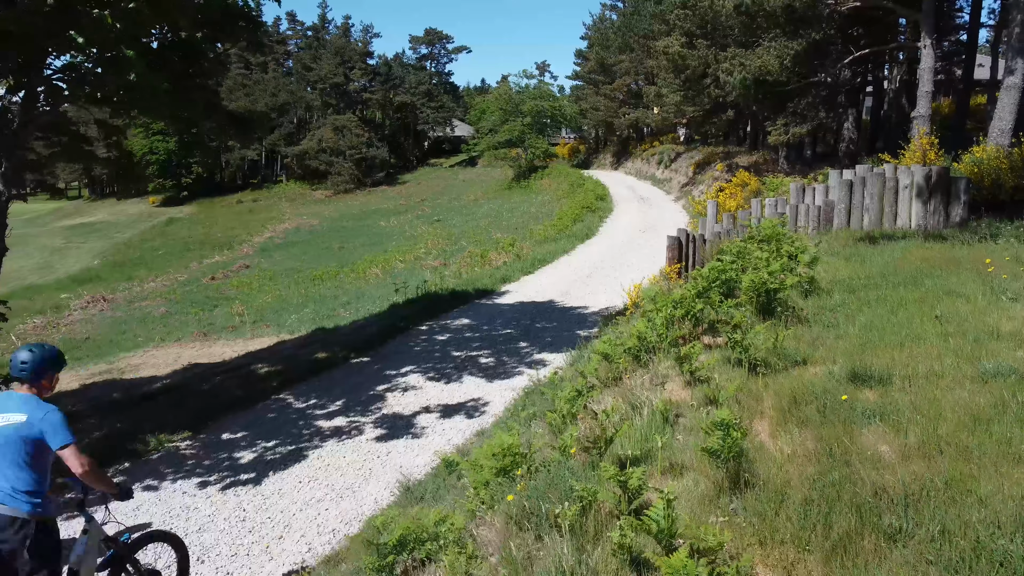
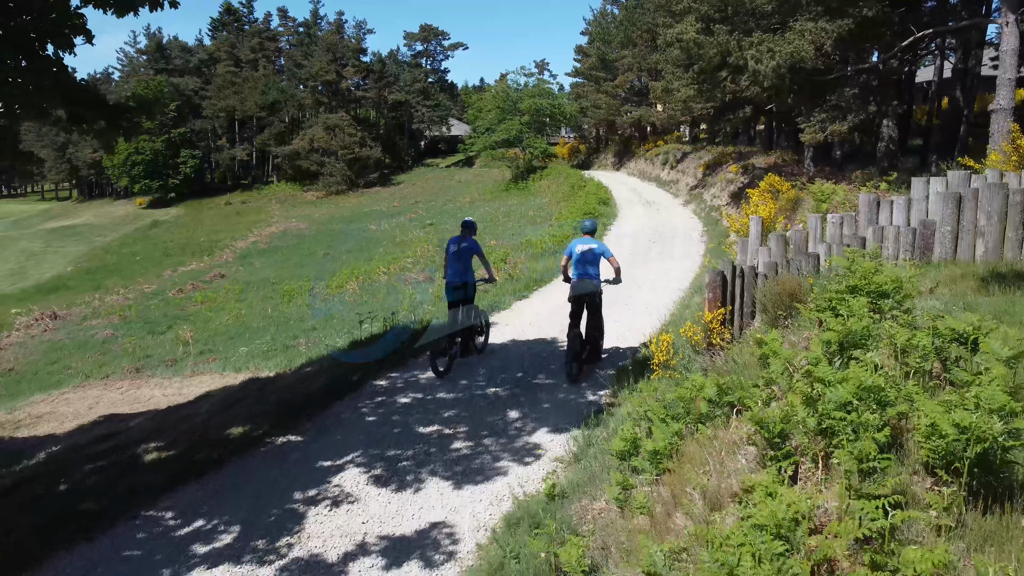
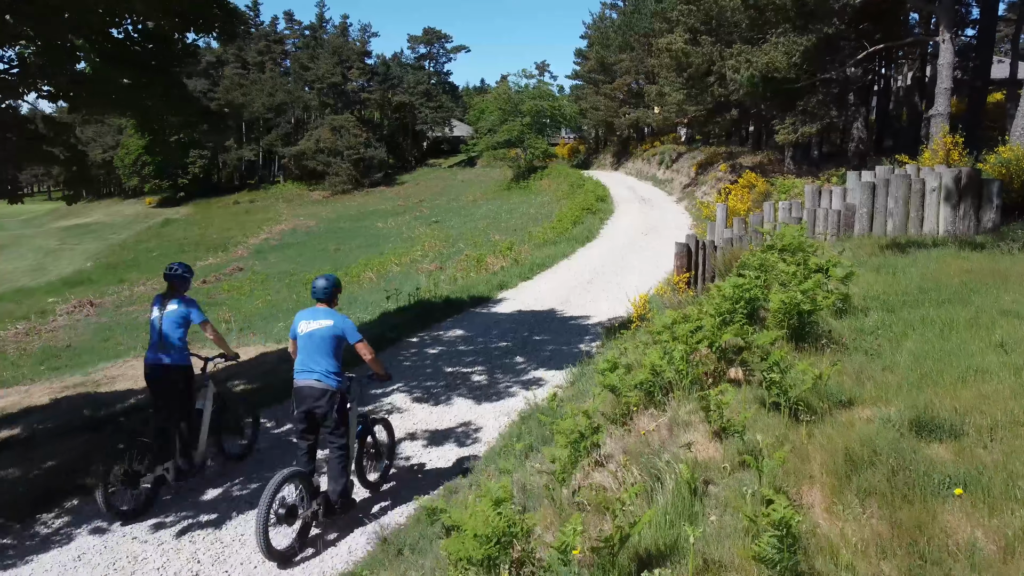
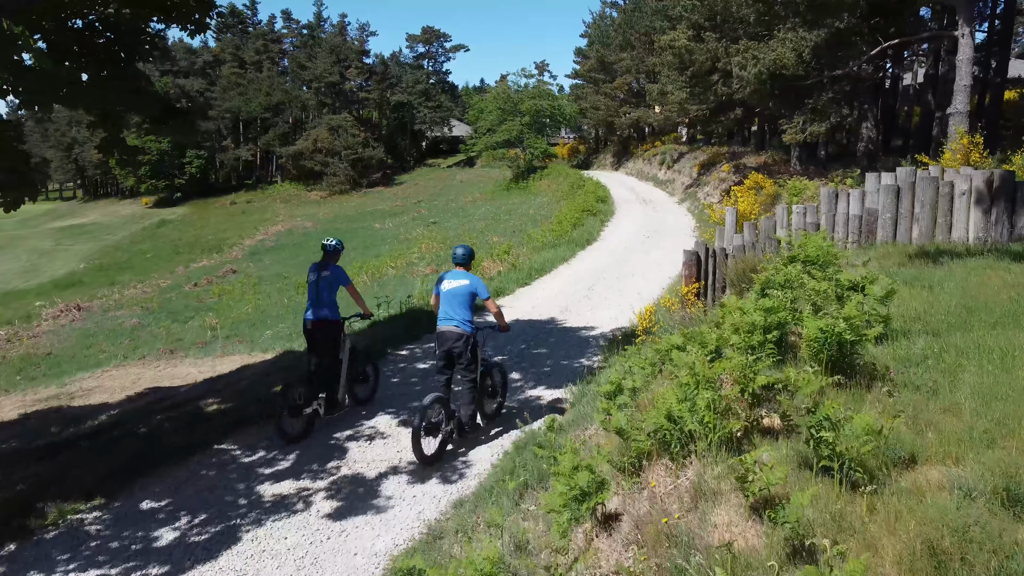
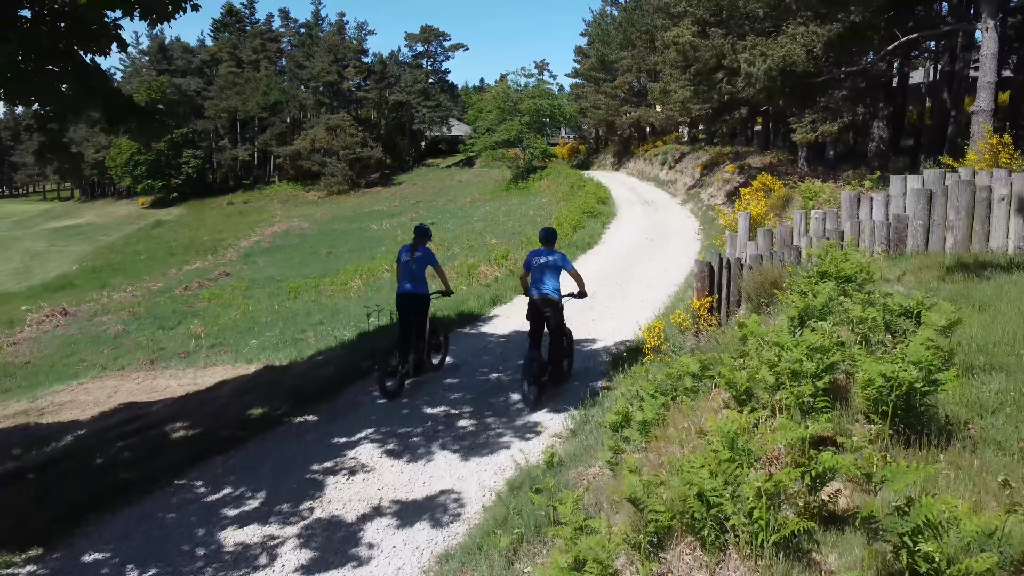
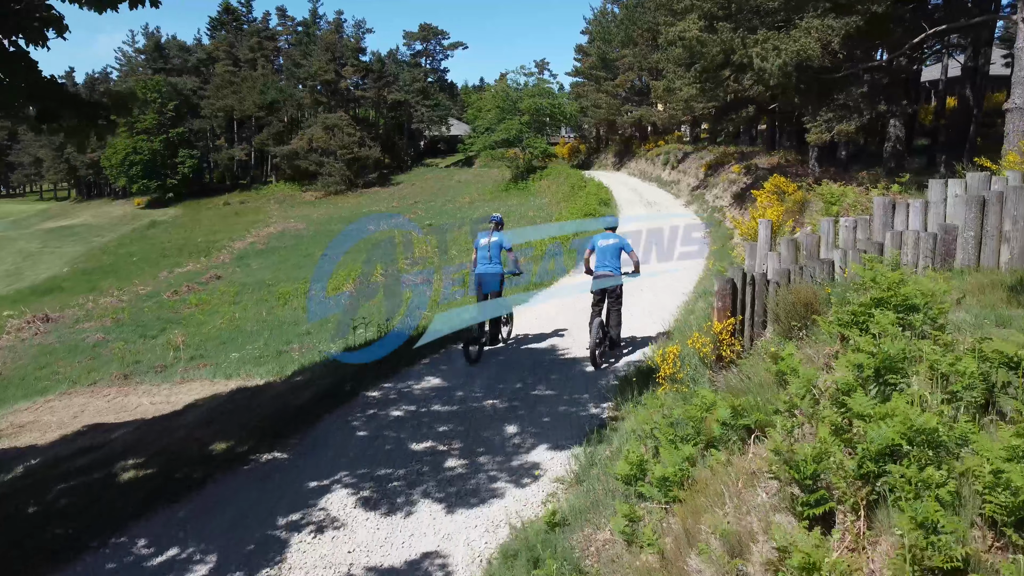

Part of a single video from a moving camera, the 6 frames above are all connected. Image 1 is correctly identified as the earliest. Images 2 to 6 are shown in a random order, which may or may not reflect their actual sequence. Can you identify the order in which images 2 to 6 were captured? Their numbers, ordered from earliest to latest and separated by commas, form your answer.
3, 4, 5, 2, 6
